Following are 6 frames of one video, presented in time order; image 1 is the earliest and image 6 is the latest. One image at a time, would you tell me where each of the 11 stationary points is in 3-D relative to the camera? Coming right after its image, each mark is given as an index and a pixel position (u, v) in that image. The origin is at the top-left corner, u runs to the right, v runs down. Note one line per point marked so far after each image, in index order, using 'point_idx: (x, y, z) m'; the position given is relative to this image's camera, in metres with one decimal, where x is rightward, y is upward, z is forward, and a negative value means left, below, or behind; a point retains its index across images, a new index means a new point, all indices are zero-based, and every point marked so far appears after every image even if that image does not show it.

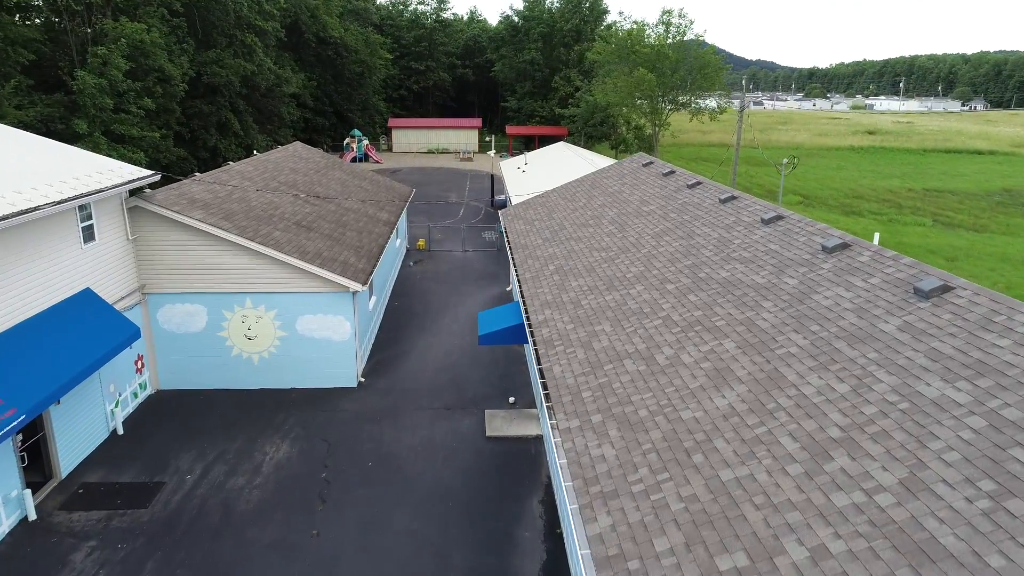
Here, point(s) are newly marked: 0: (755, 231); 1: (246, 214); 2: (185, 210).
0: (+4.5, +1.1, +13.1) m
1: (-6.6, +1.8, +17.7) m
2: (-7.4, +1.8, +16.1) m
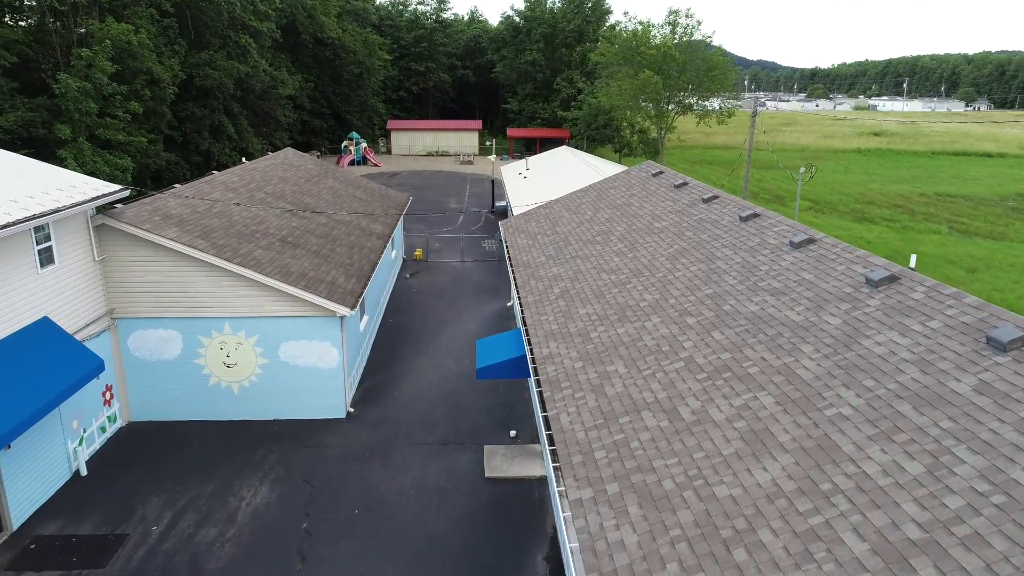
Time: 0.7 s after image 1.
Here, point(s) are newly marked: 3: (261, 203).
0: (+4.5, +0.5, +11.8) m
1: (-6.6, +1.3, +16.4) m
2: (-7.4, +1.2, +14.8) m
3: (-7.0, +2.4, +19.8) m
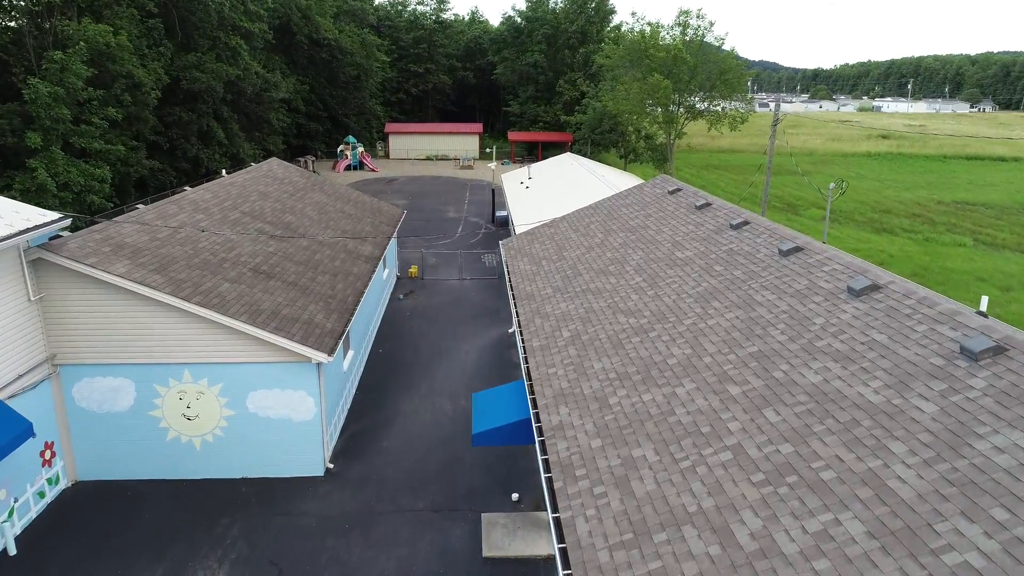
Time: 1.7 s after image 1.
0: (+4.6, -0.2, +9.8) m
1: (-6.6, +0.5, +14.4) m
2: (-7.3, +0.5, +12.8) m
3: (-7.0, +1.6, +17.8) m
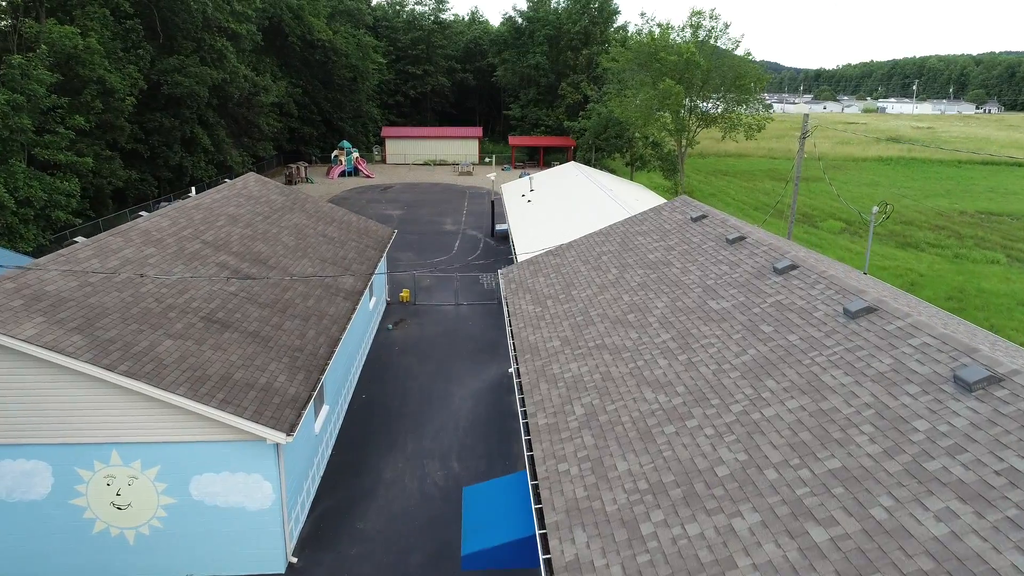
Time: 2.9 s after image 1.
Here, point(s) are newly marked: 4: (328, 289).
0: (+4.6, -1.2, +7.4) m
1: (-6.6, -0.4, +12.0) m
2: (-7.3, -0.5, +10.4) m
3: (-6.9, +0.6, +15.4) m
4: (-4.4, 0.0, +17.1) m
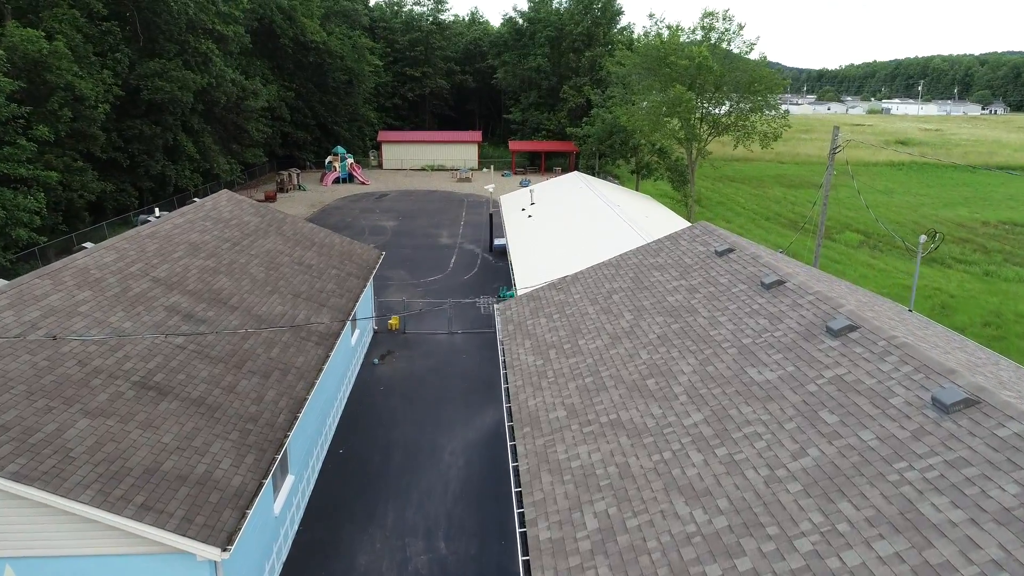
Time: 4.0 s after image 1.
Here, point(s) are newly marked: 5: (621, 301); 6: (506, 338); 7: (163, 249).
0: (+4.5, -2.1, +5.2) m
1: (-6.6, -1.3, +9.8) m
2: (-7.4, -1.4, +8.2) m
3: (-7.0, -0.3, +13.2) m
4: (-4.5, -0.9, +14.8) m
5: (+2.2, -0.3, +14.2) m
6: (-0.1, -1.0, +14.8) m
7: (-7.9, +0.9, +16.1) m
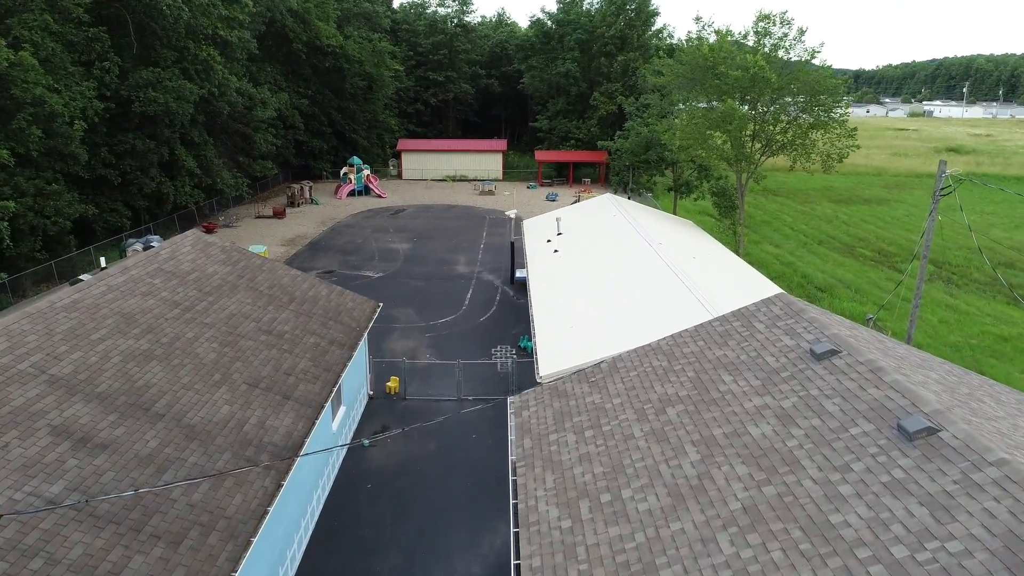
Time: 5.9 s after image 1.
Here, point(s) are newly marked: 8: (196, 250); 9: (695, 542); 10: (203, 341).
0: (+4.4, -3.8, +1.1) m
1: (-6.6, -2.9, +6.1) m
2: (-7.4, -3.0, +4.5) m
3: (-6.8, -1.9, +9.6) m
4: (-4.2, -2.5, +11.1) m
5: (+2.4, -1.9, +10.2) m
6: (+0.2, -2.7, +10.9) m
7: (-7.5, -0.7, +12.4) m
8: (-7.7, +0.9, +17.3) m
9: (+2.1, -2.8, +7.9) m
10: (-6.0, -1.0, +13.7) m
